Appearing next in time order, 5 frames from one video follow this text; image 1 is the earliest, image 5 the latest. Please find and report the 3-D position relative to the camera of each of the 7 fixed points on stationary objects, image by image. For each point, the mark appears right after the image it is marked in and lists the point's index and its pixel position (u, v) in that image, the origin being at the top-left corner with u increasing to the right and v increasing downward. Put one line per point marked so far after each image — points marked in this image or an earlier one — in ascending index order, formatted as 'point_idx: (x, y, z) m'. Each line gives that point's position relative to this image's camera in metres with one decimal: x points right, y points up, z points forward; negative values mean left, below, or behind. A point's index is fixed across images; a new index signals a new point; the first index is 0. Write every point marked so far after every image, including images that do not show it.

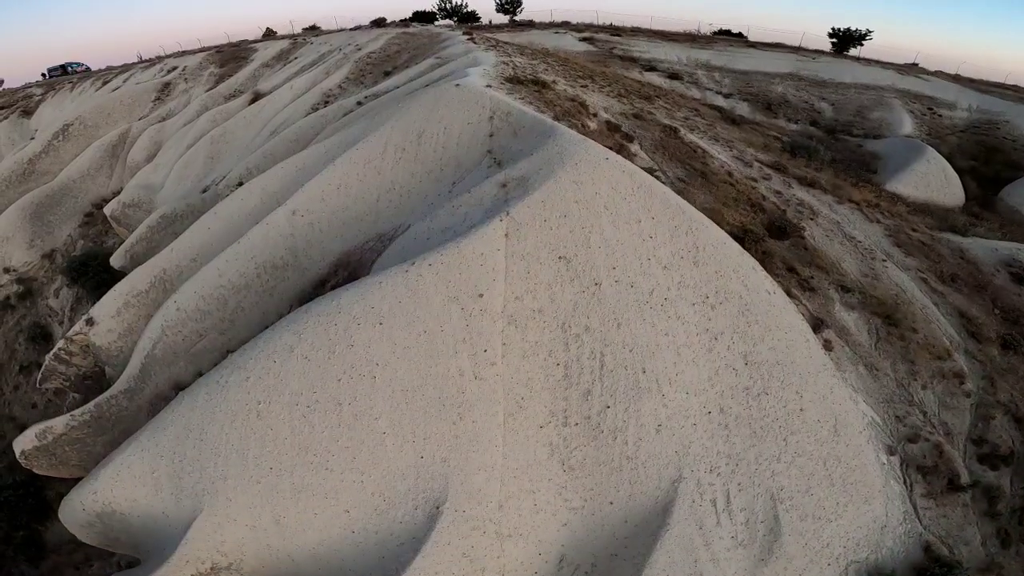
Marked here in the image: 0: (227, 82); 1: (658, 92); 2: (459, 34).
0: (-11.1, +8.0, +18.6) m
1: (+5.2, +7.2, +17.5) m
2: (-2.2, +9.5, +17.6) m
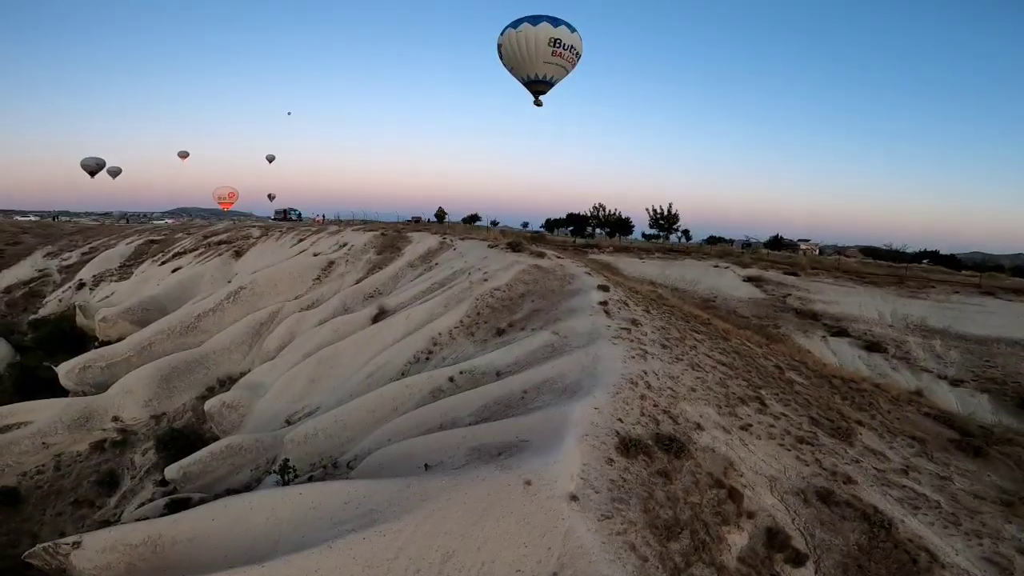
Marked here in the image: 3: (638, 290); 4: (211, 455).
0: (-5.7, +0.3, +19.3) m
1: (+9.1, -3.1, +13.1) m
2: (+2.9, +0.3, +16.0) m
3: (+4.7, +0.2, +17.7) m
4: (-7.4, -4.4, +12.0) m
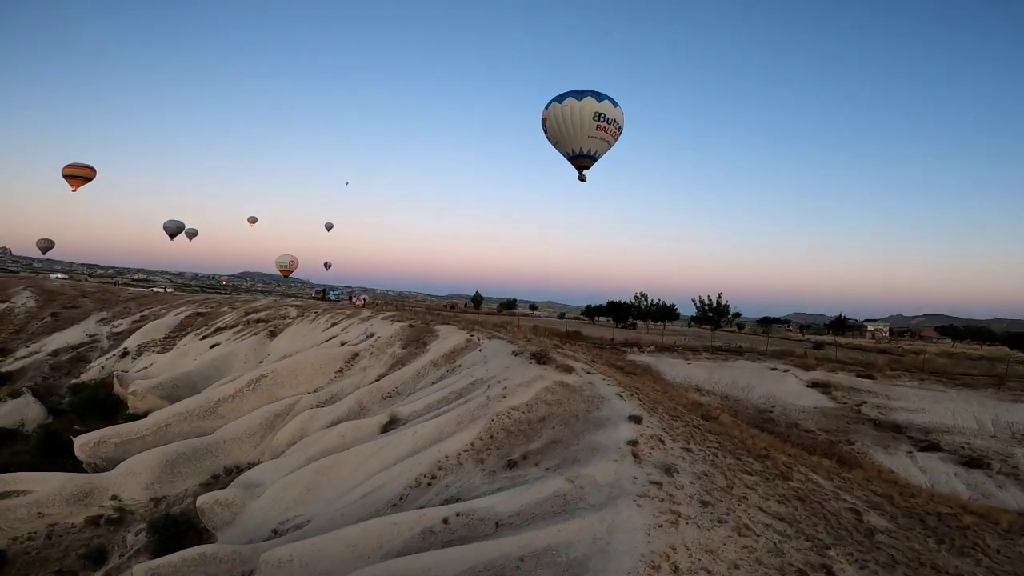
0: (-4.7, -3.3, +18.6) m
1: (+9.2, -6.8, +10.5) m
2: (+3.5, -3.3, +14.4) m
3: (+5.5, -3.9, +16.0) m
4: (-7.4, -6.9, +10.9) m
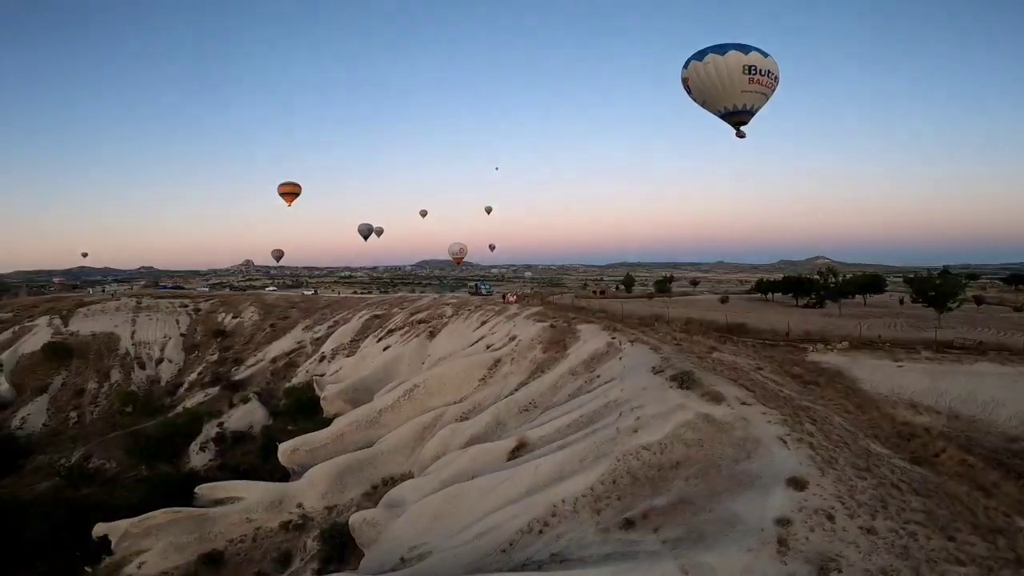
0: (+0.5, -3.7, +18.5) m
1: (+10.9, -7.2, +6.3) m
2: (+6.7, -3.7, +11.7) m
3: (+9.2, -4.0, +12.5) m
4: (-4.4, -8.1, +12.5) m
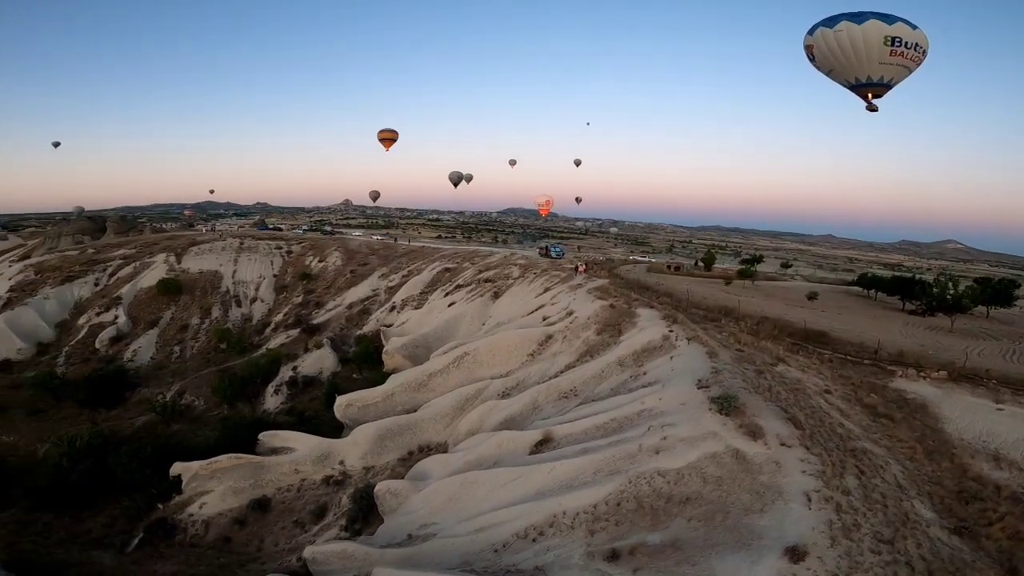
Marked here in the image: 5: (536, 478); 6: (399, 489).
0: (+2.0, -3.3, +18.6) m
1: (+9.6, -9.3, +5.3) m
2: (+6.8, -4.8, +10.9) m
3: (+9.3, -5.2, +11.3) m
4: (-4.4, -7.8, +14.3) m
5: (+0.8, -5.2, +13.6) m
6: (-3.4, -6.7, +16.6) m
